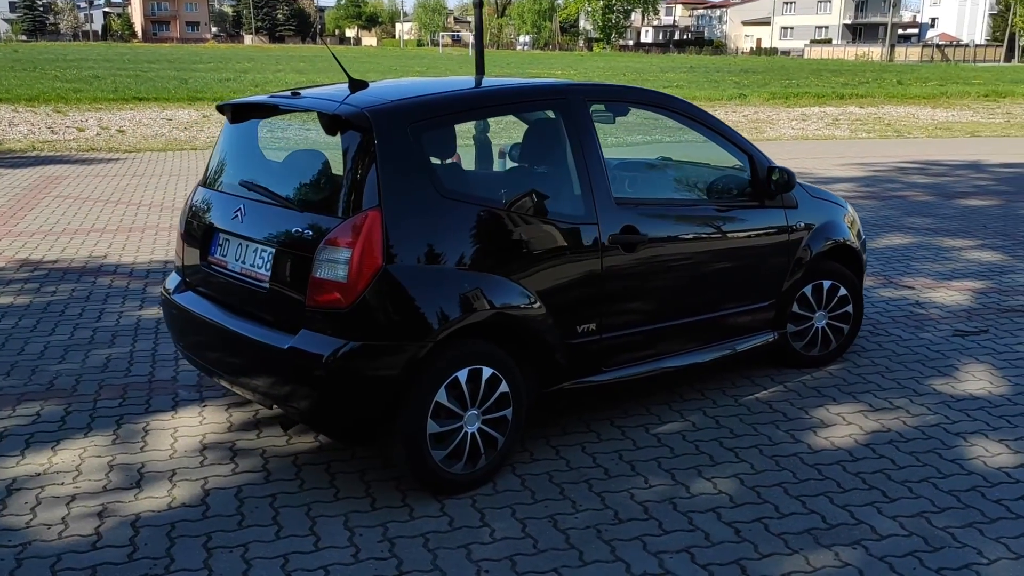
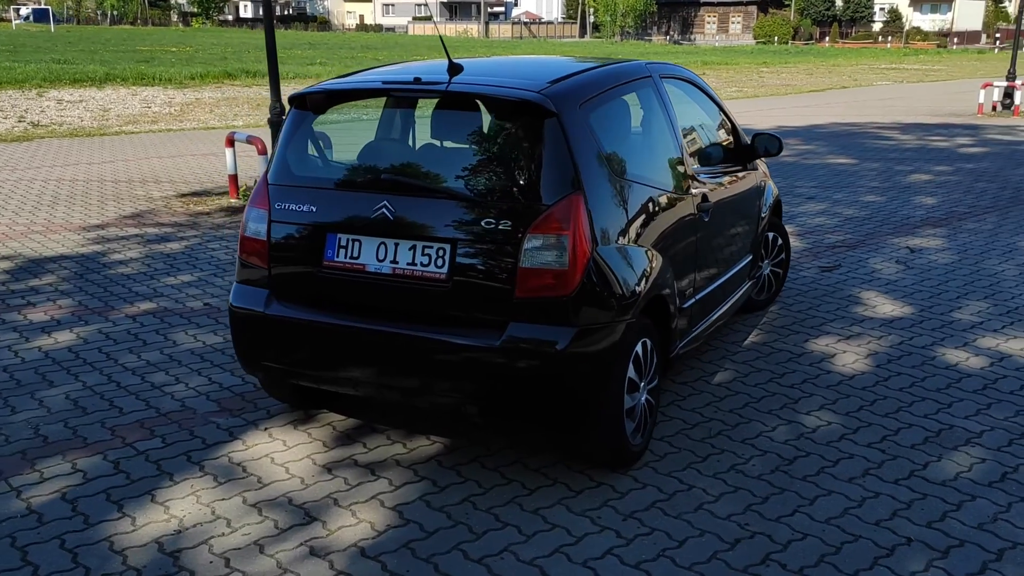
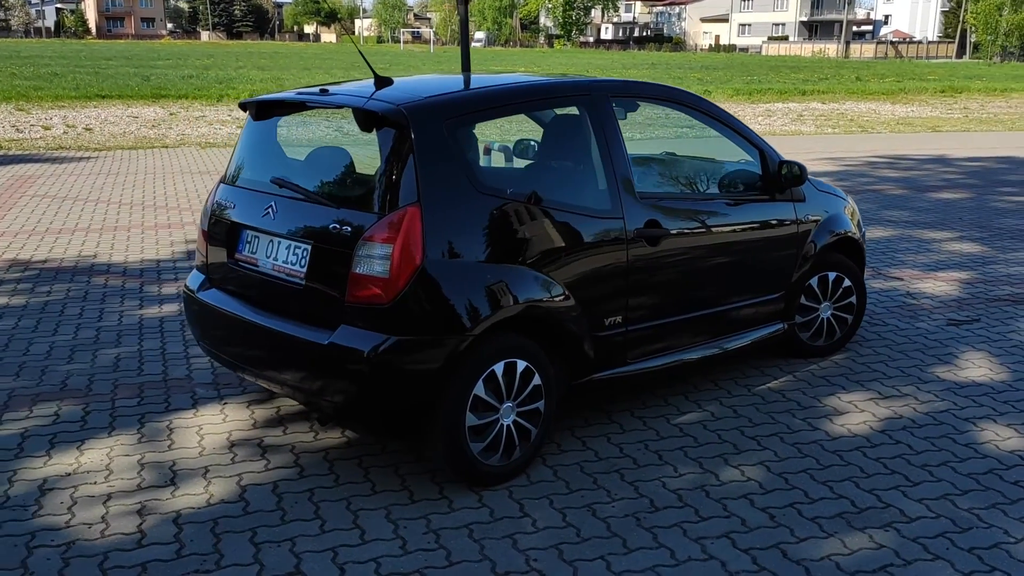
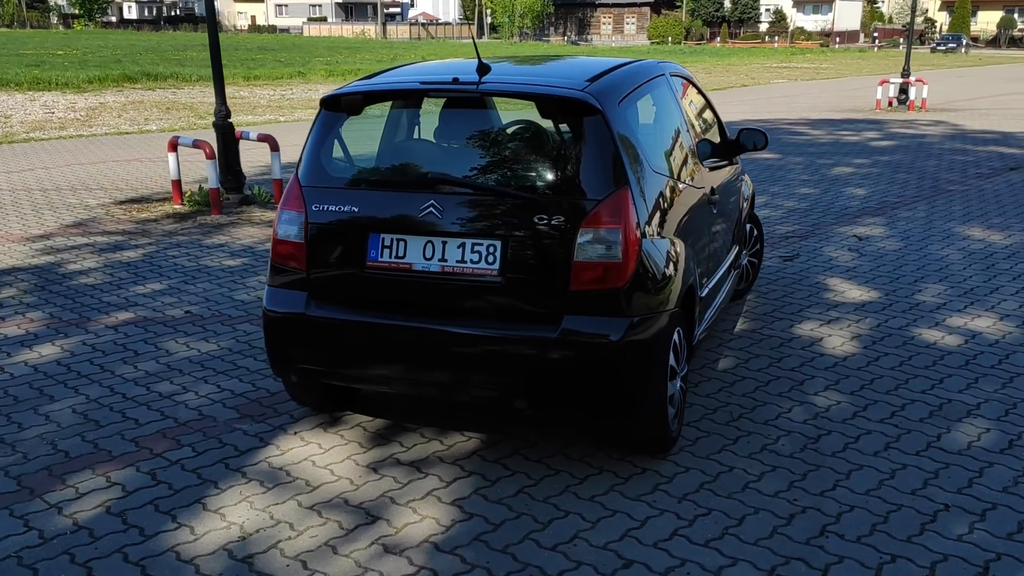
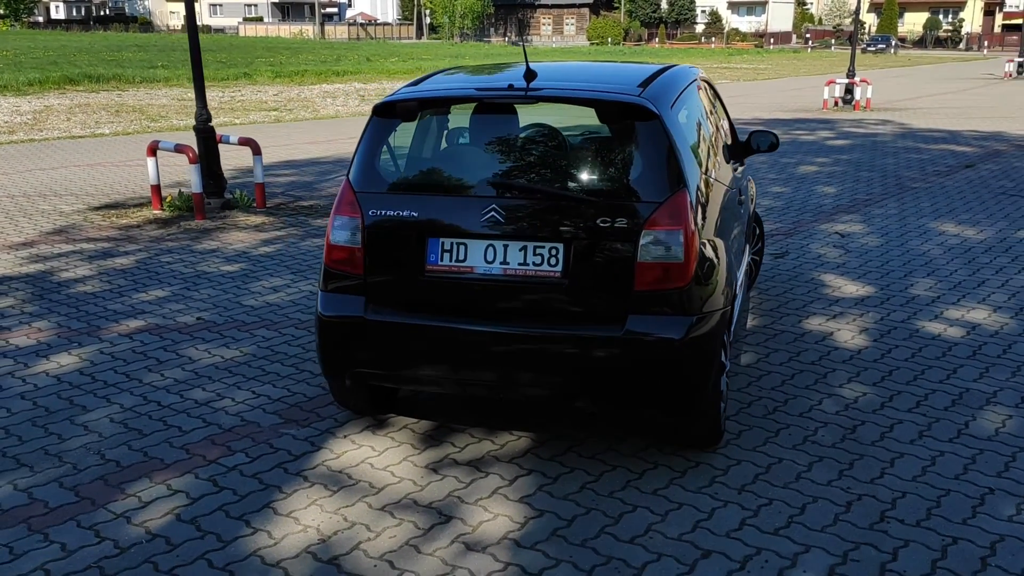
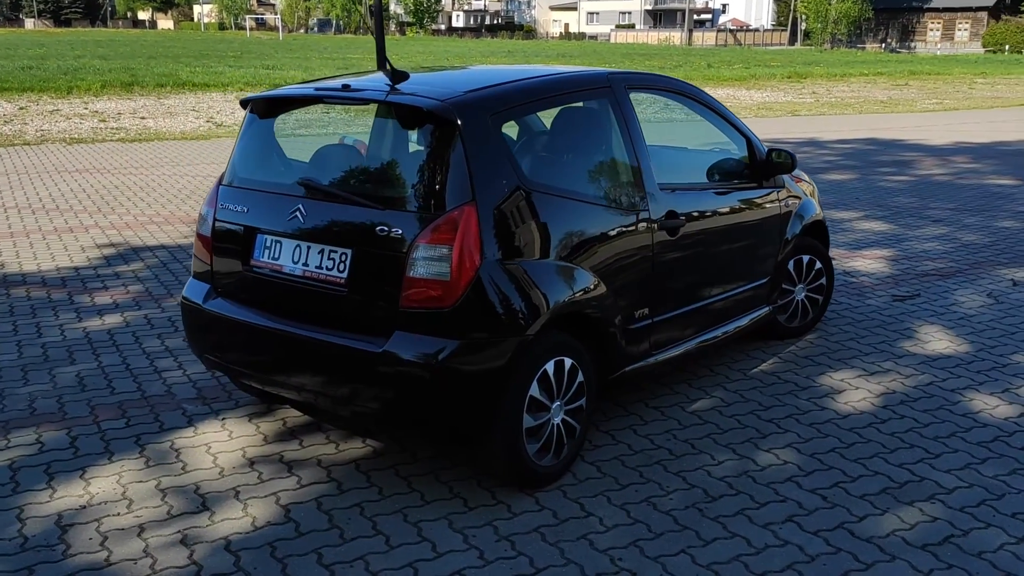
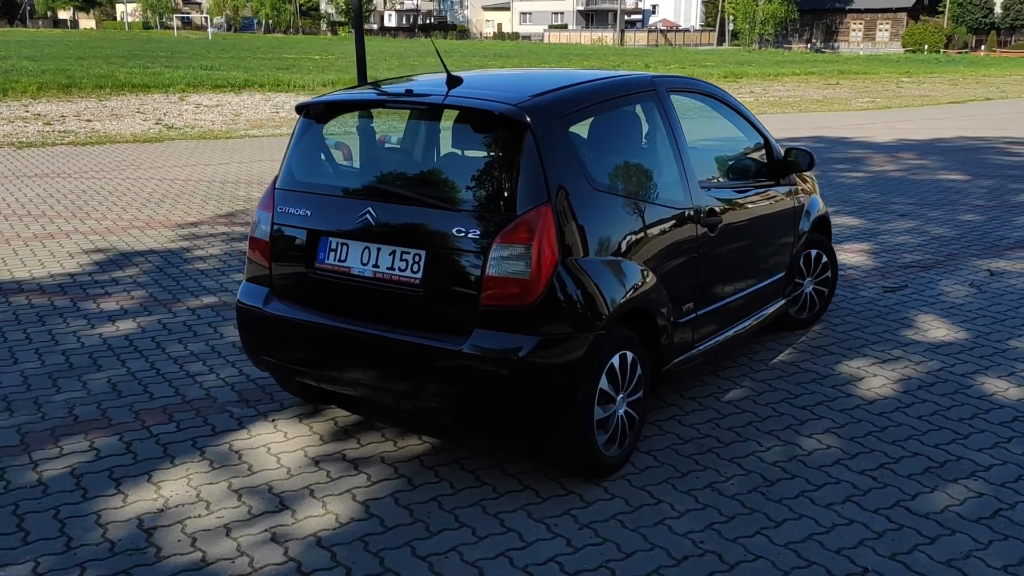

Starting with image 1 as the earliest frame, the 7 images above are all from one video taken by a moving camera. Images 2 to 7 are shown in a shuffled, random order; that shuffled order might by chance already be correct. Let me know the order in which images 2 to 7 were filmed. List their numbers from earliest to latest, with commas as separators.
3, 6, 7, 2, 4, 5
